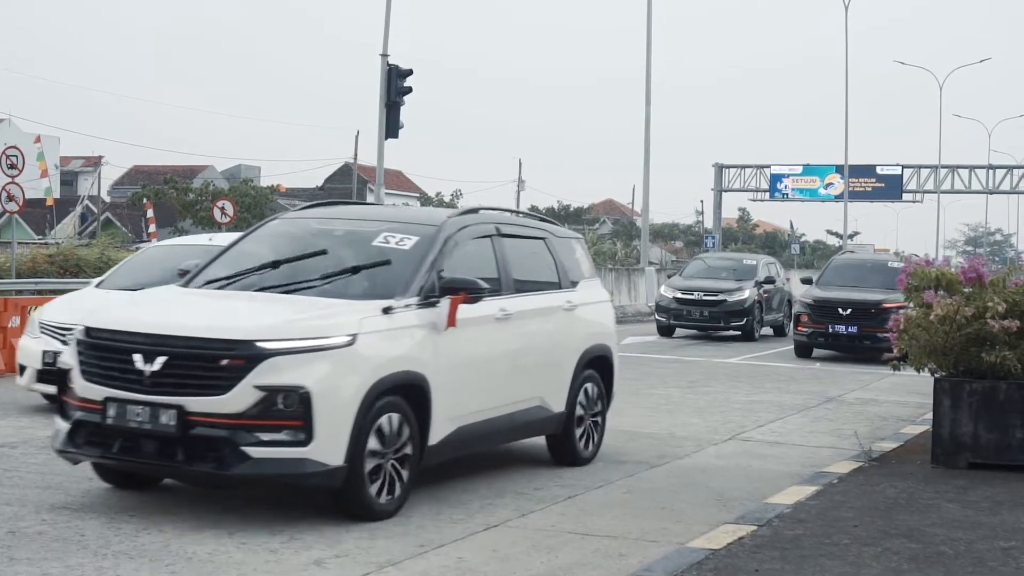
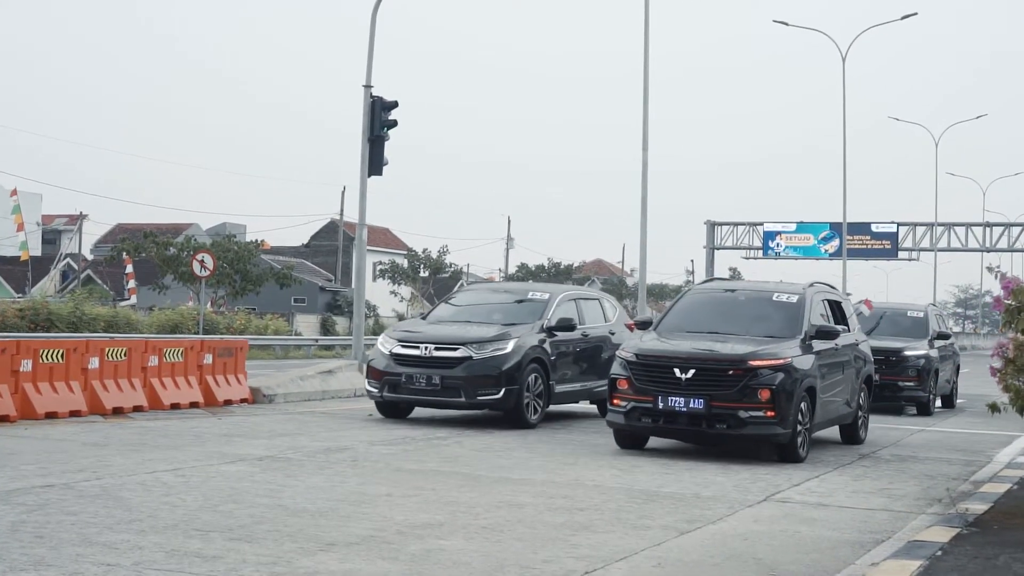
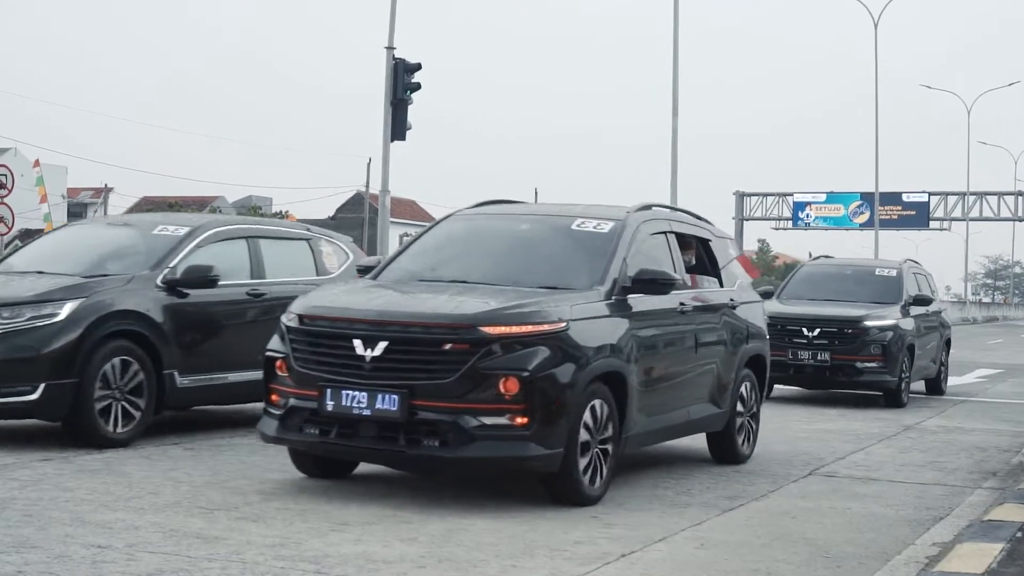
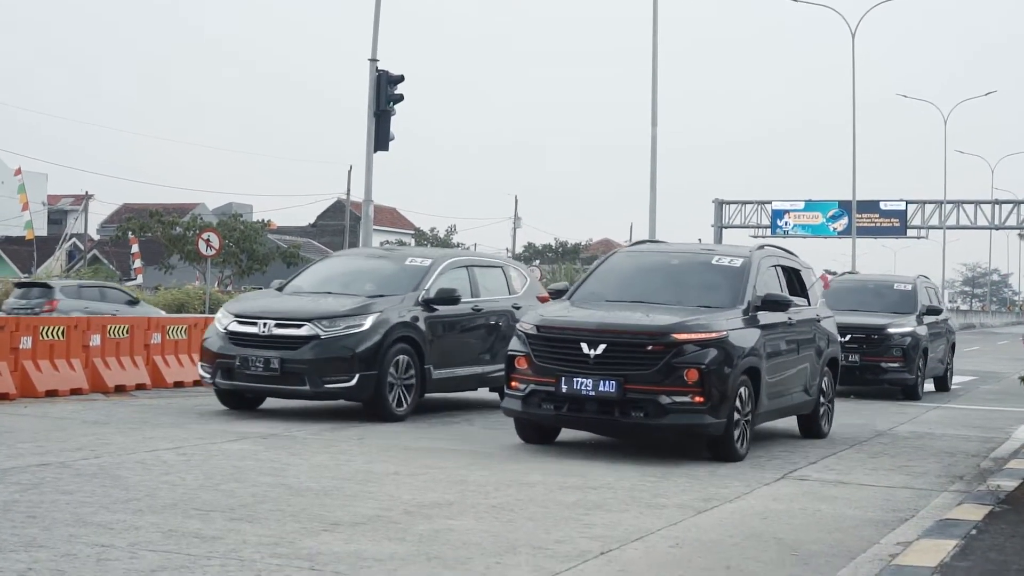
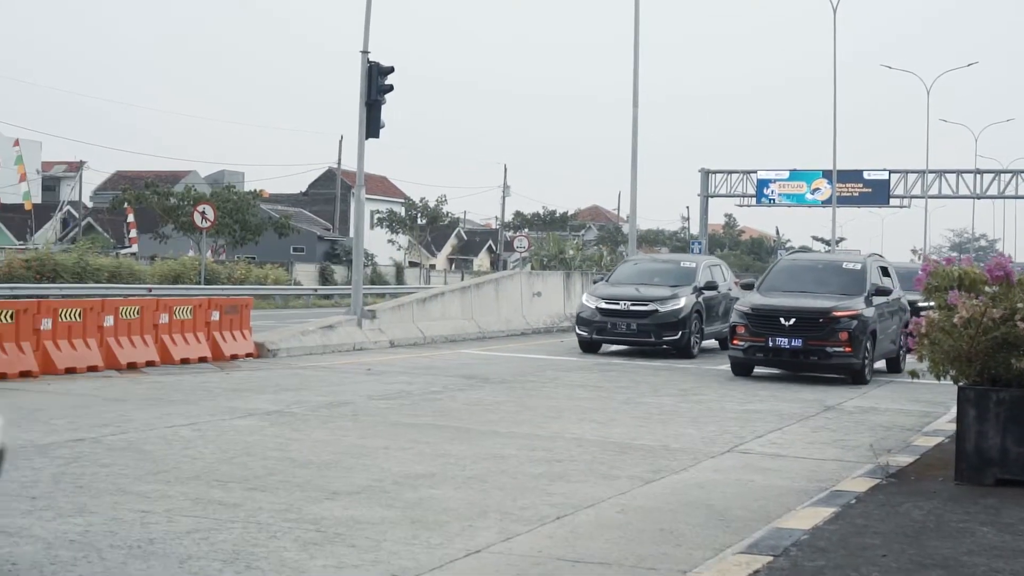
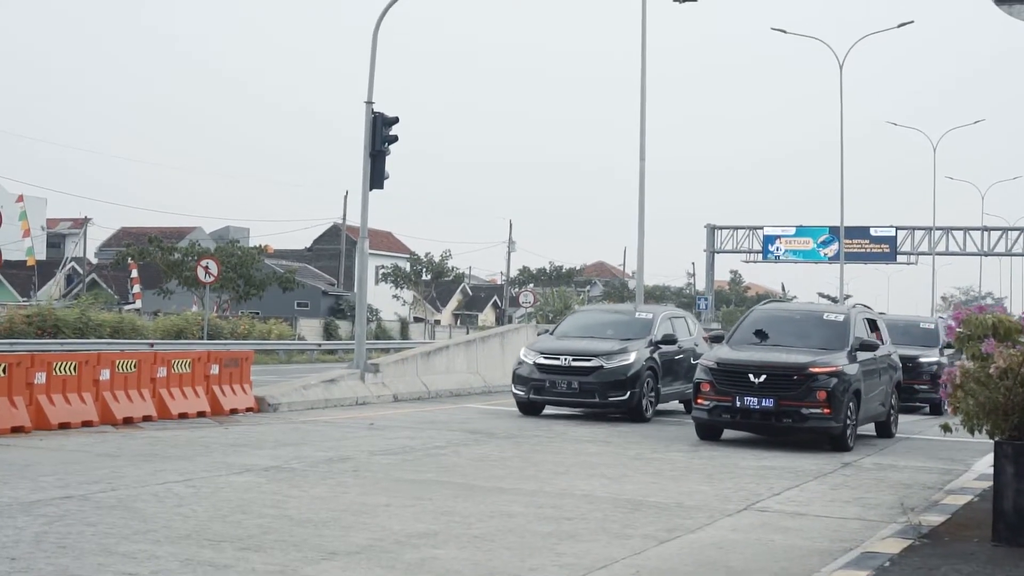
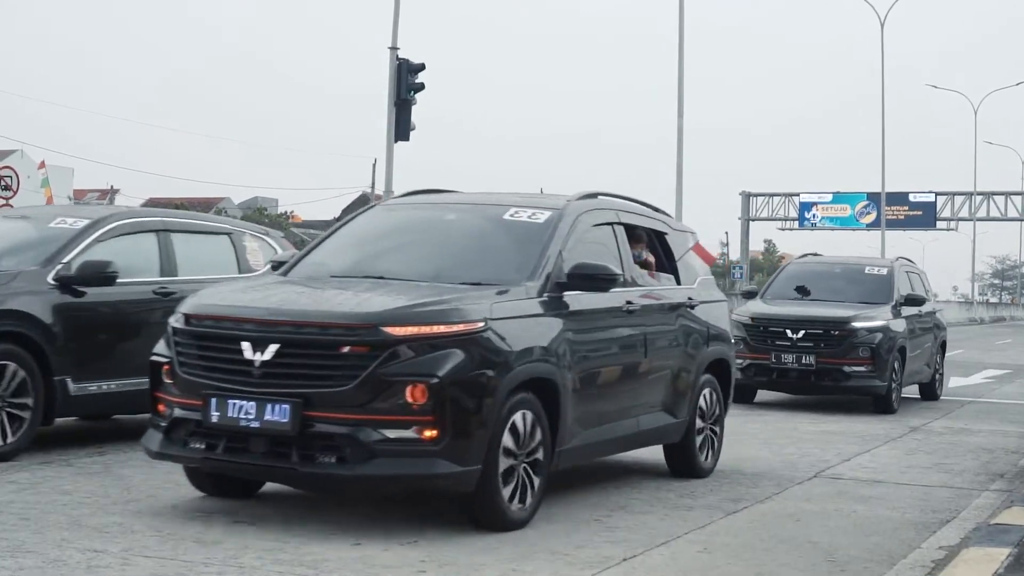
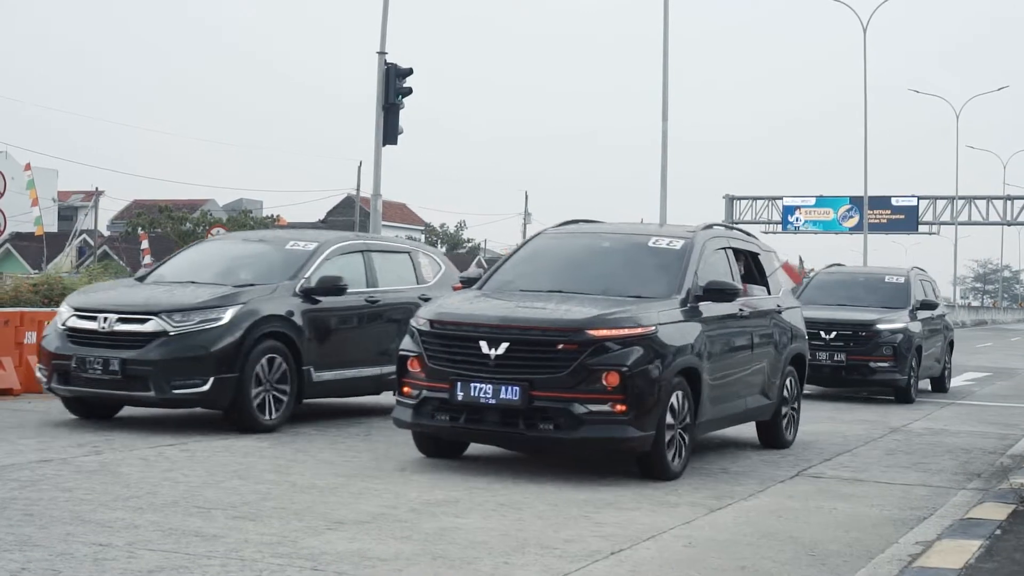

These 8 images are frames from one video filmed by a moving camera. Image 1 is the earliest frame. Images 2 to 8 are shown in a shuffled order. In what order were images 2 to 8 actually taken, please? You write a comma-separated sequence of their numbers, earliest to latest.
5, 6, 2, 4, 8, 3, 7
